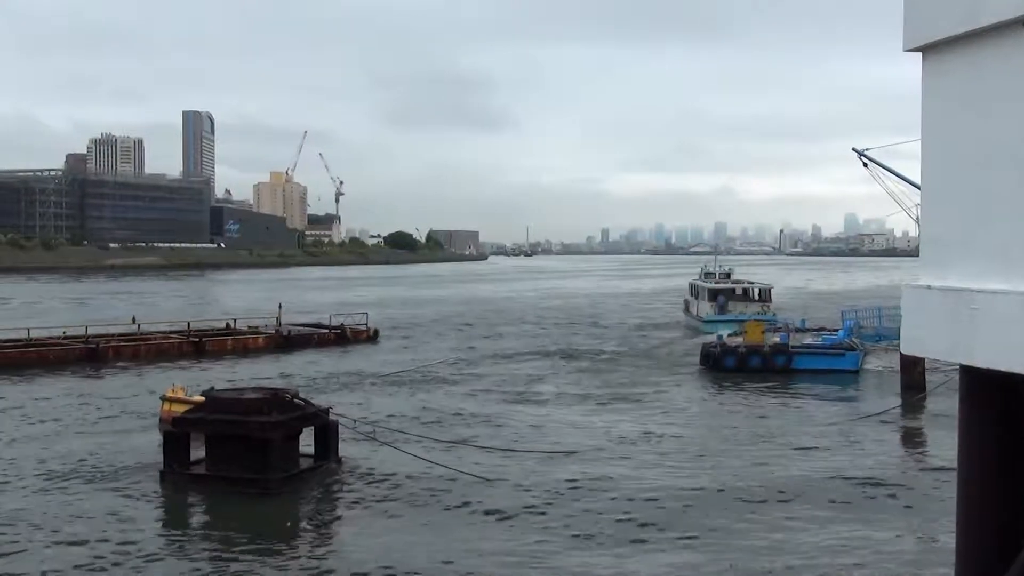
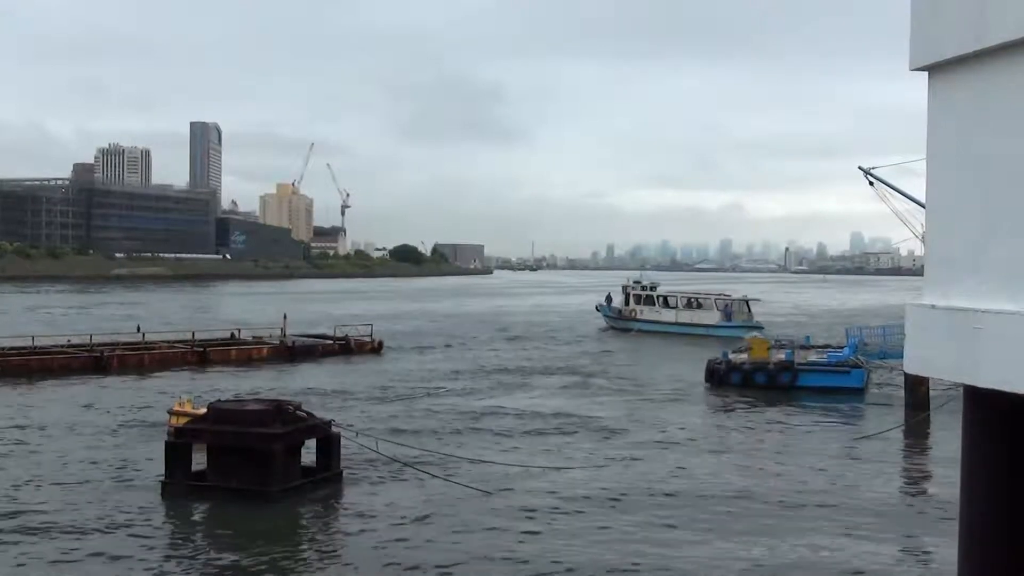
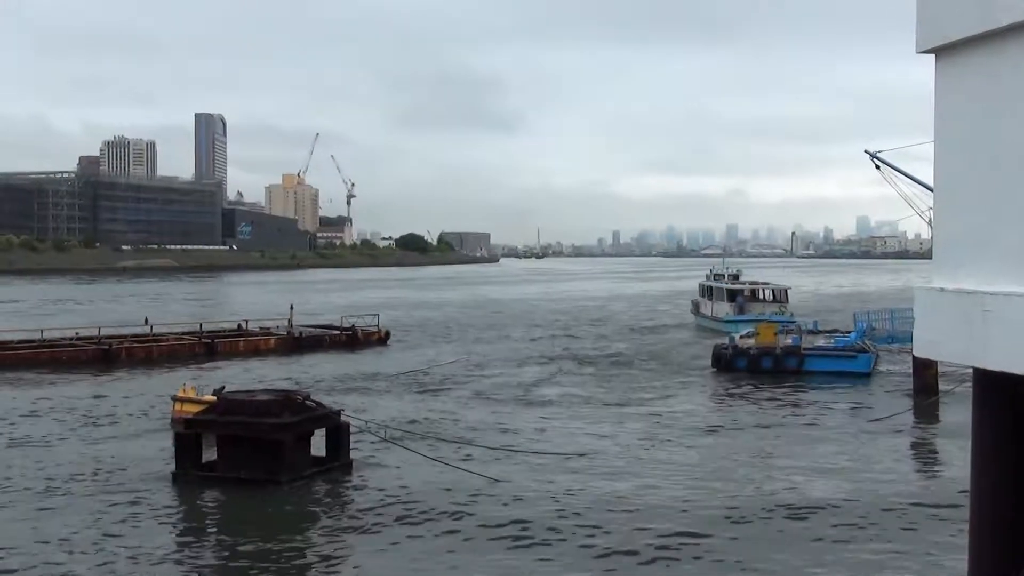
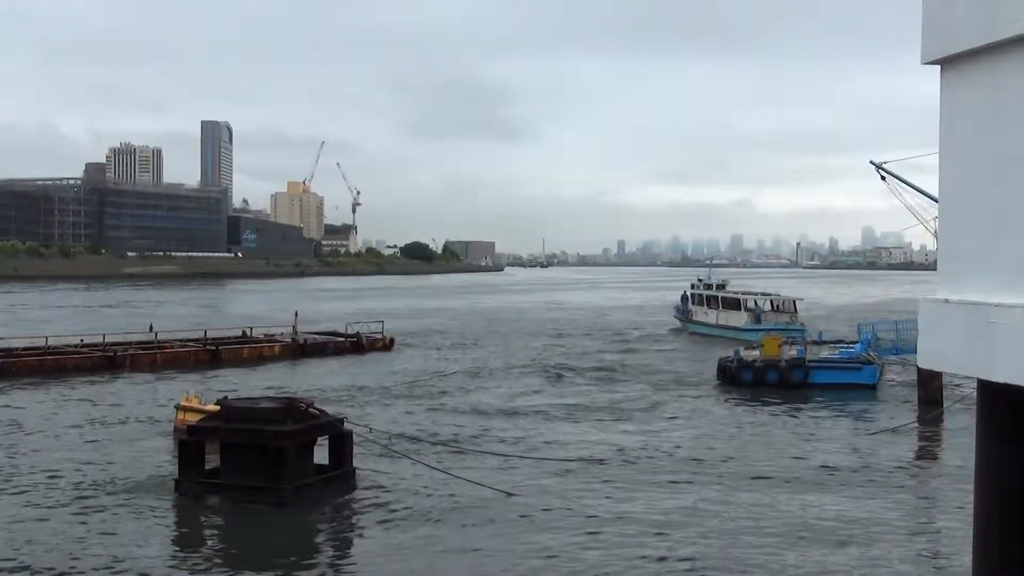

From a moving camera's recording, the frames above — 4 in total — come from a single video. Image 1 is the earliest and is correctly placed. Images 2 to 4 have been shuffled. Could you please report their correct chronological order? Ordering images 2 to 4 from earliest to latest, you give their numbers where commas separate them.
3, 4, 2
